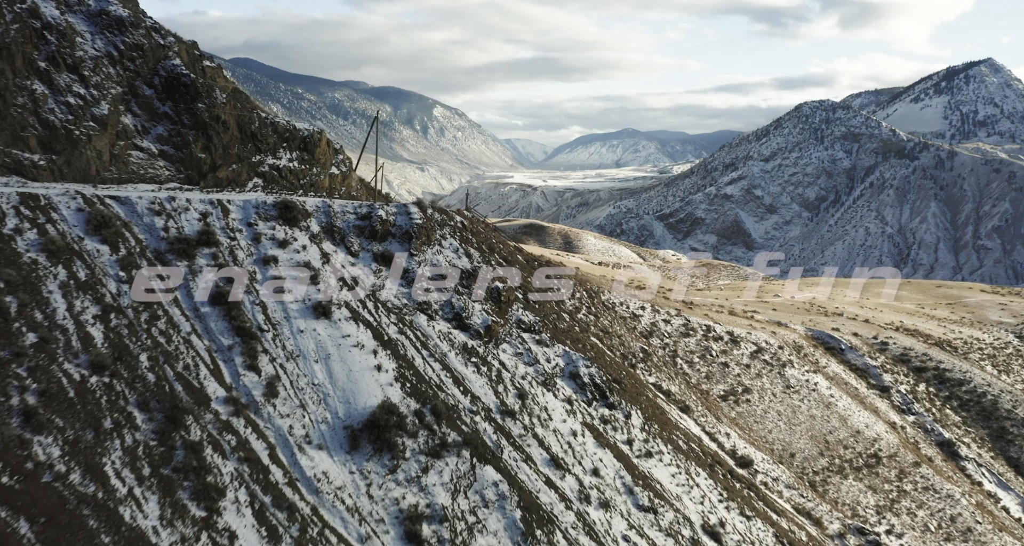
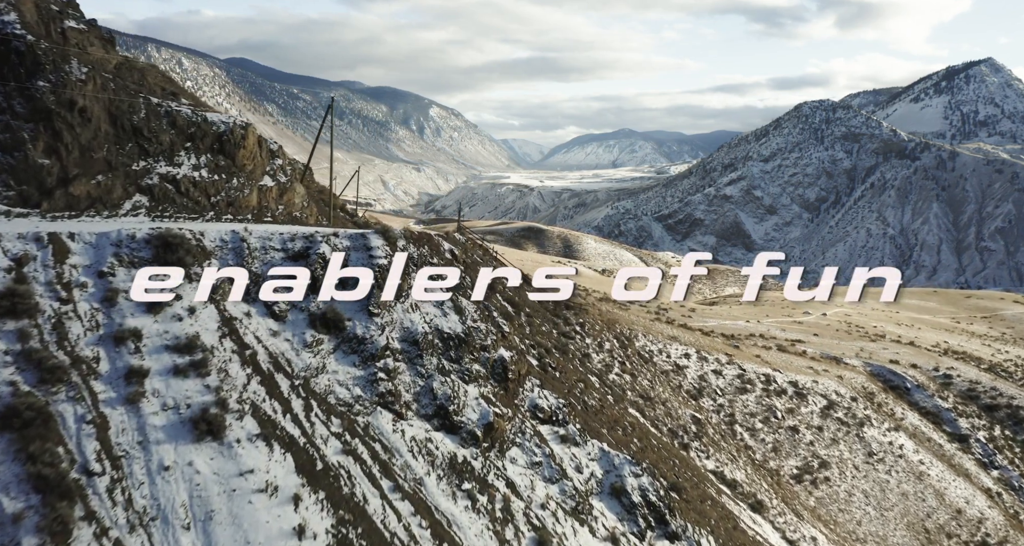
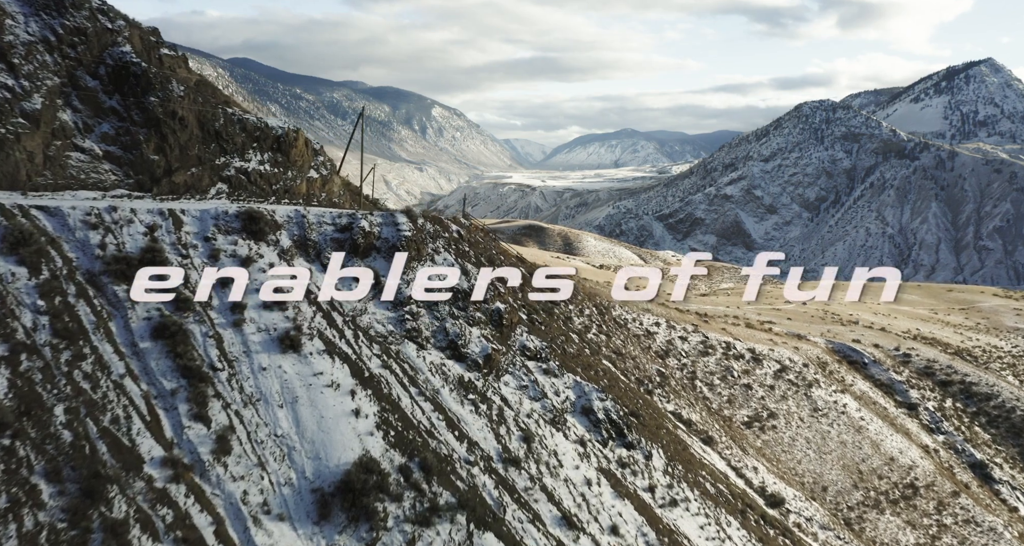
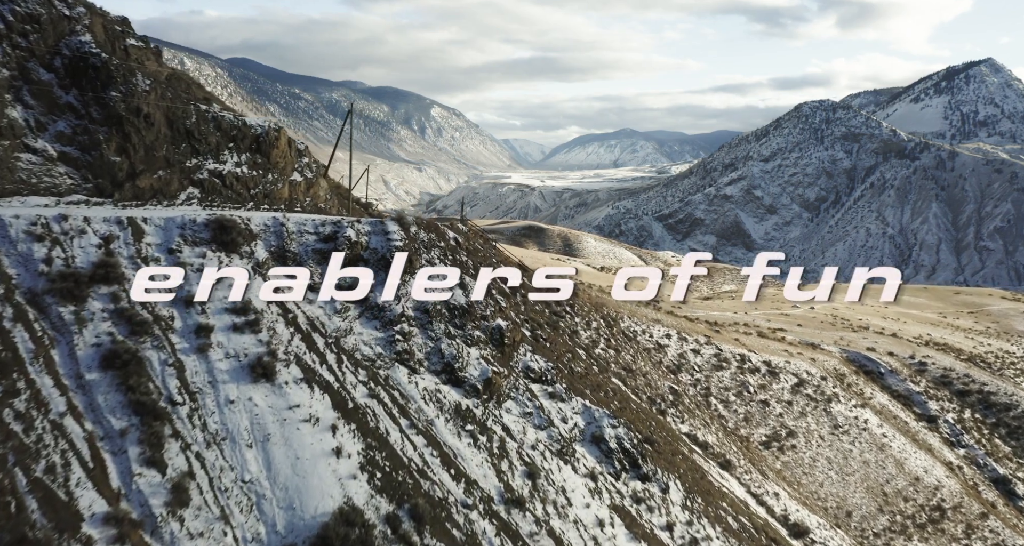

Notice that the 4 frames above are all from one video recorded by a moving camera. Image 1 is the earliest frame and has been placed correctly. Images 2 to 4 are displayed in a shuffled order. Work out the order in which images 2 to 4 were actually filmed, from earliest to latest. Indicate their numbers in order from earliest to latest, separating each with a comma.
3, 4, 2
